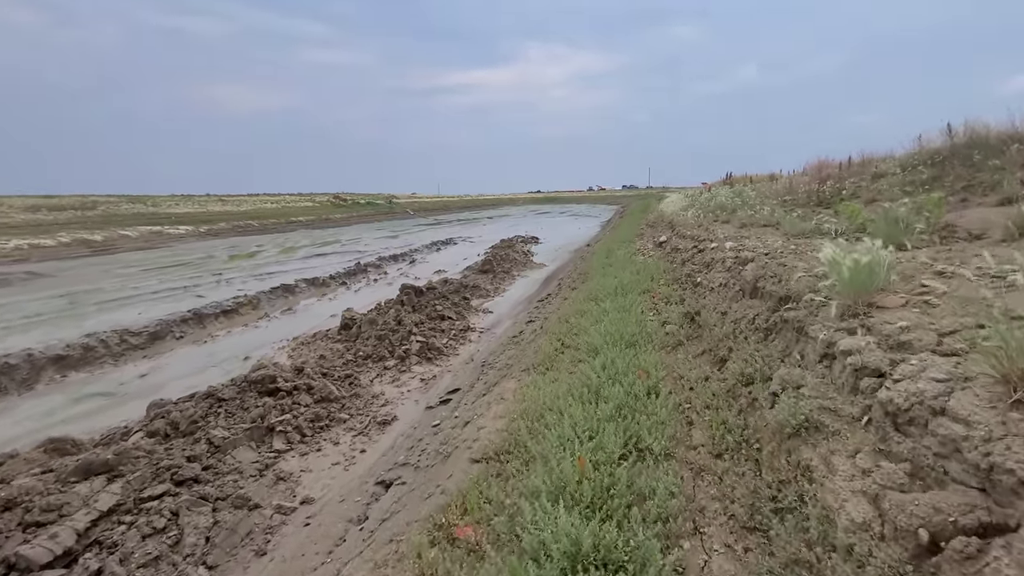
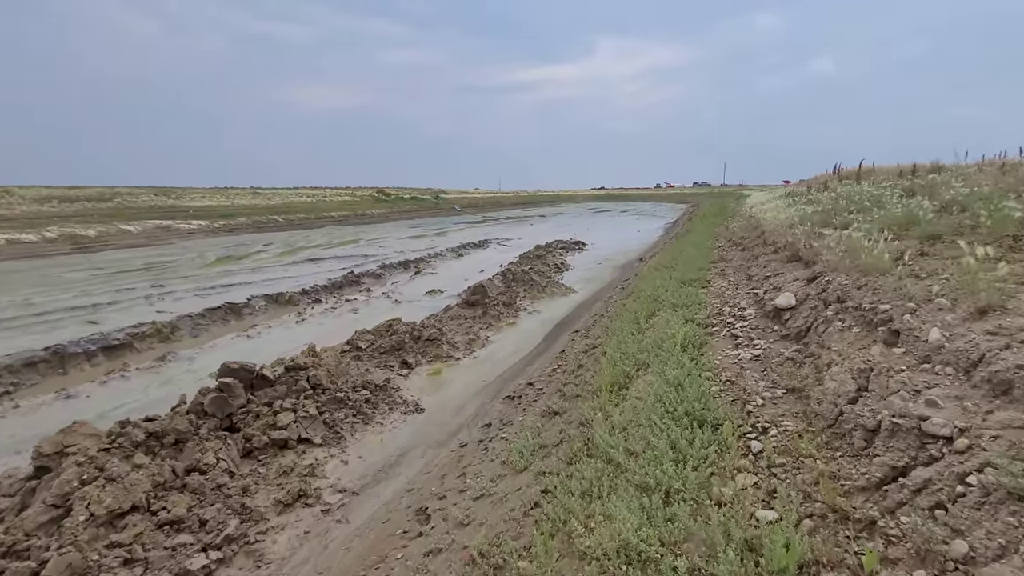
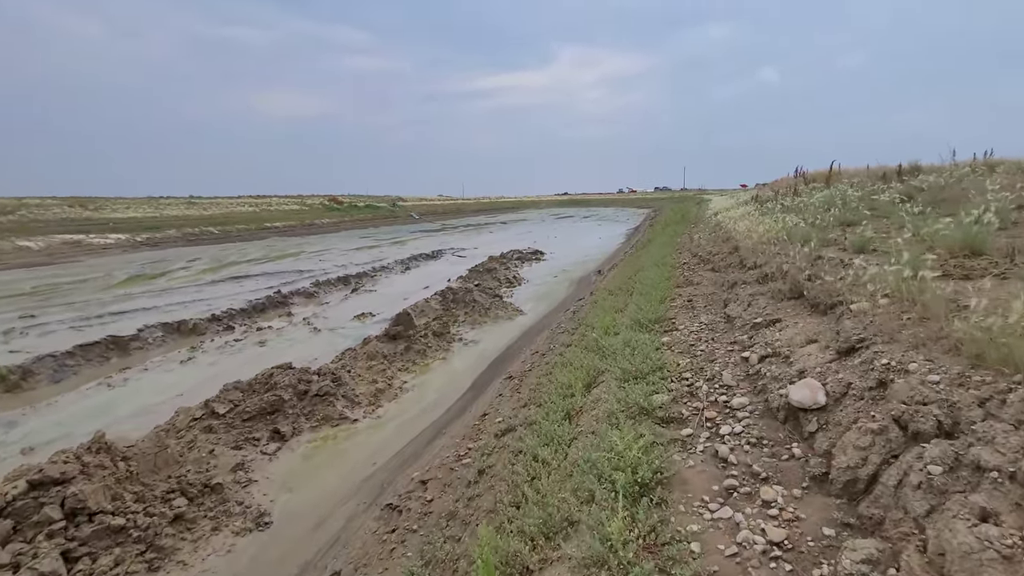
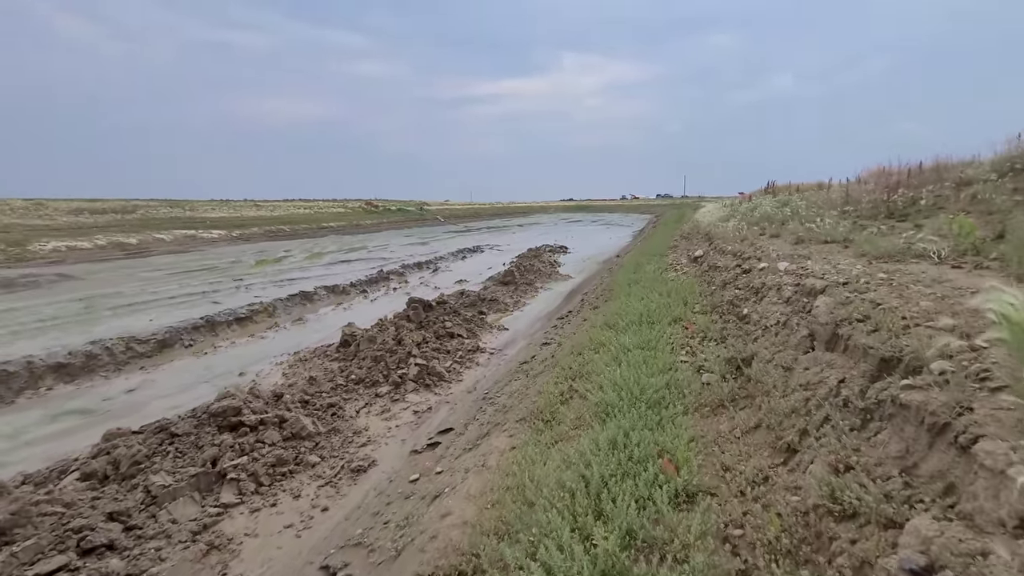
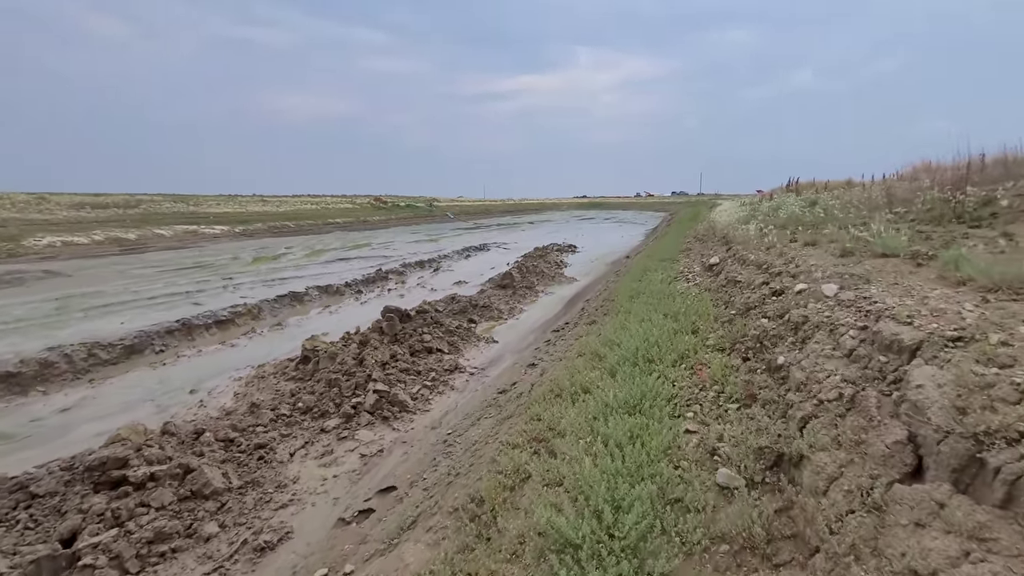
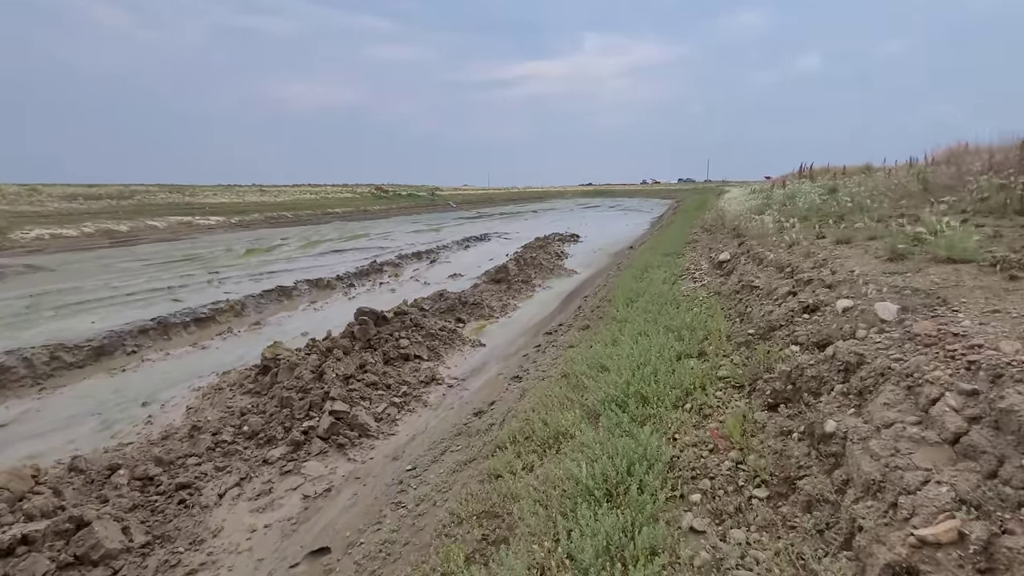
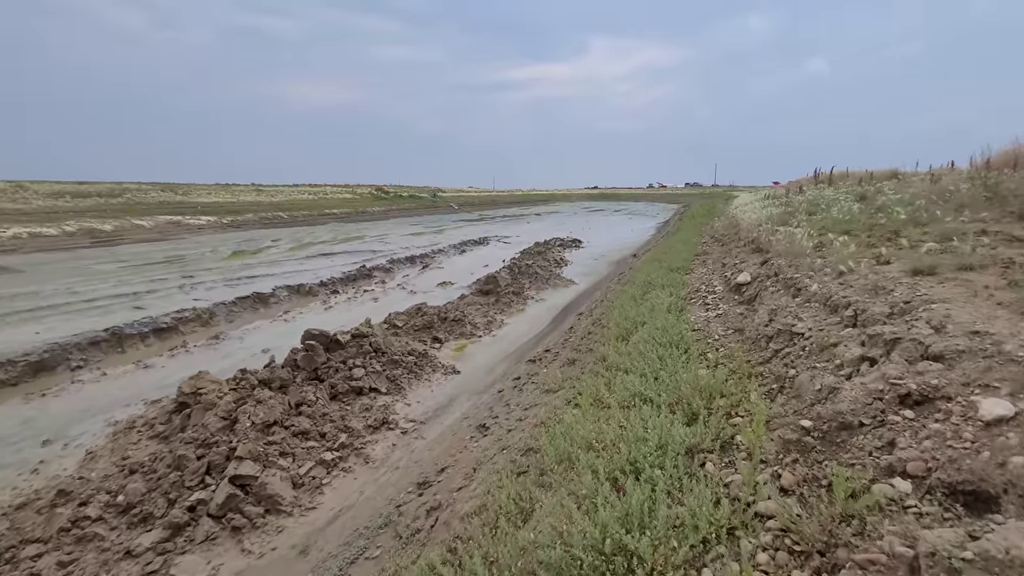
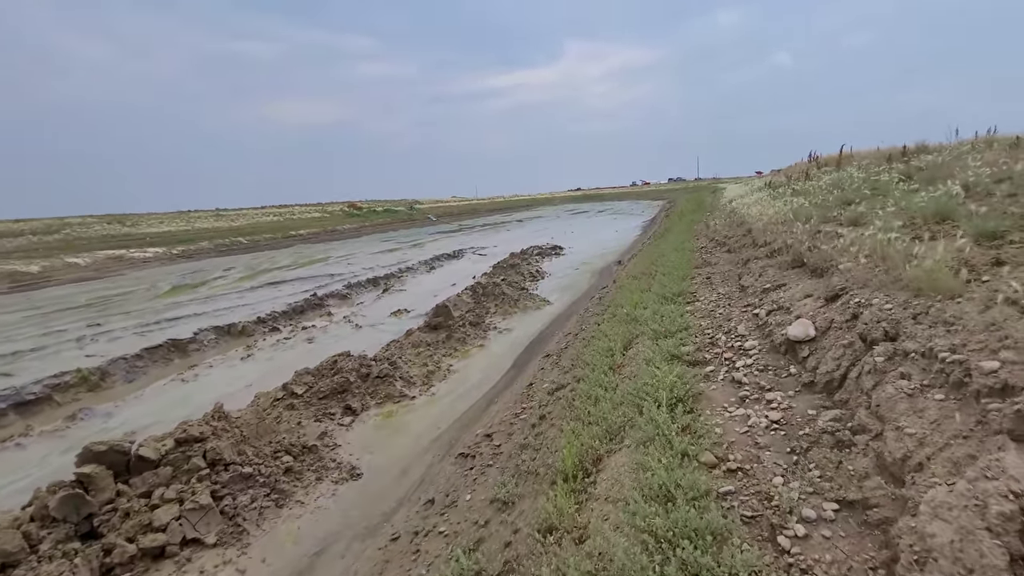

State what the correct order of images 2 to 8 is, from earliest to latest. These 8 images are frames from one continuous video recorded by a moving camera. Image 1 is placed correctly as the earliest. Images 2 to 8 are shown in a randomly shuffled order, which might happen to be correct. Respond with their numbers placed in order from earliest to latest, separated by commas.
4, 5, 6, 7, 2, 8, 3
